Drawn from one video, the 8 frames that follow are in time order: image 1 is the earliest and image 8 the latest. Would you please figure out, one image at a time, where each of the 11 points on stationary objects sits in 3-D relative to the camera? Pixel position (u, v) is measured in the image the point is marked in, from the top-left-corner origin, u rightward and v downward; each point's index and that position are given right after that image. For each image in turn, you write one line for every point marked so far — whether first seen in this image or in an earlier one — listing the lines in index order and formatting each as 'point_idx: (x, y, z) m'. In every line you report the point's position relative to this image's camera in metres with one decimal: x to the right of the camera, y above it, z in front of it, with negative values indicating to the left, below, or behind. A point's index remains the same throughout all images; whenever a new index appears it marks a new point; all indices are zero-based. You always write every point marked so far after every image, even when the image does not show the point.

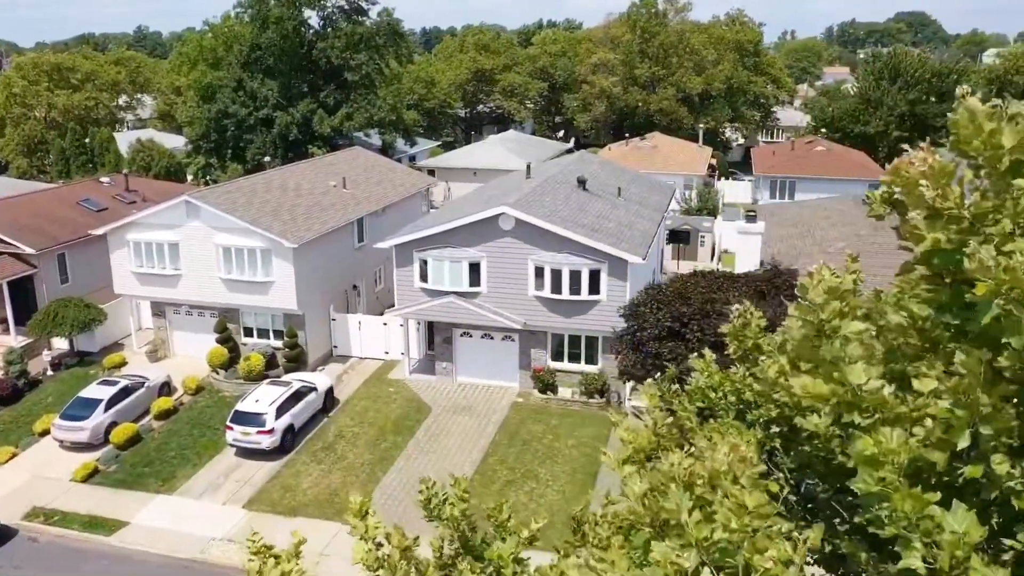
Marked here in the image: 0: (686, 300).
0: (+4.1, -0.3, +19.6) m
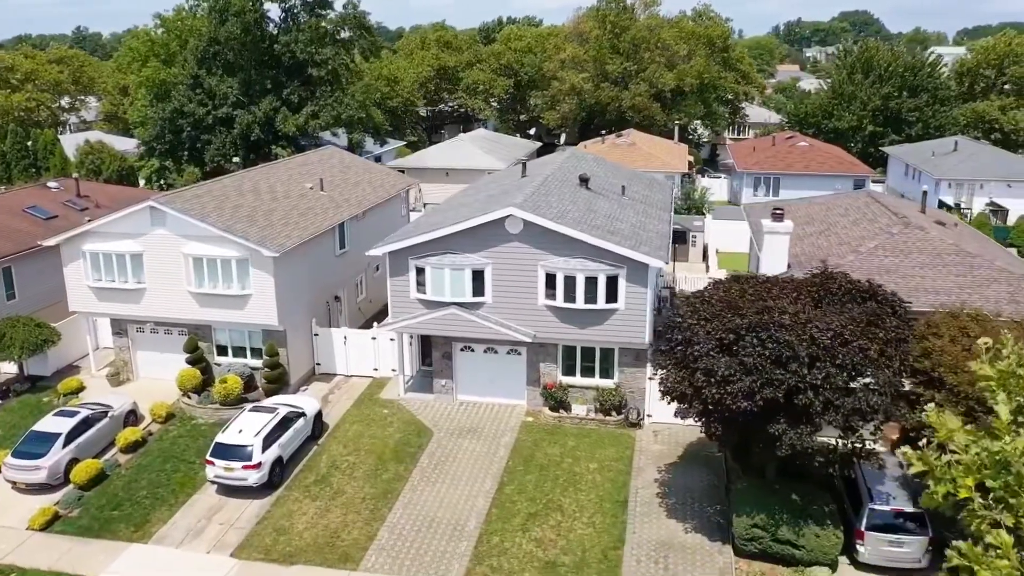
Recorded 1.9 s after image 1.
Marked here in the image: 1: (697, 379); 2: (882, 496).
0: (+4.7, -0.5, +17.5) m
1: (+3.8, -1.9, +17.1) m
2: (+8.2, -4.6, +18.6) m
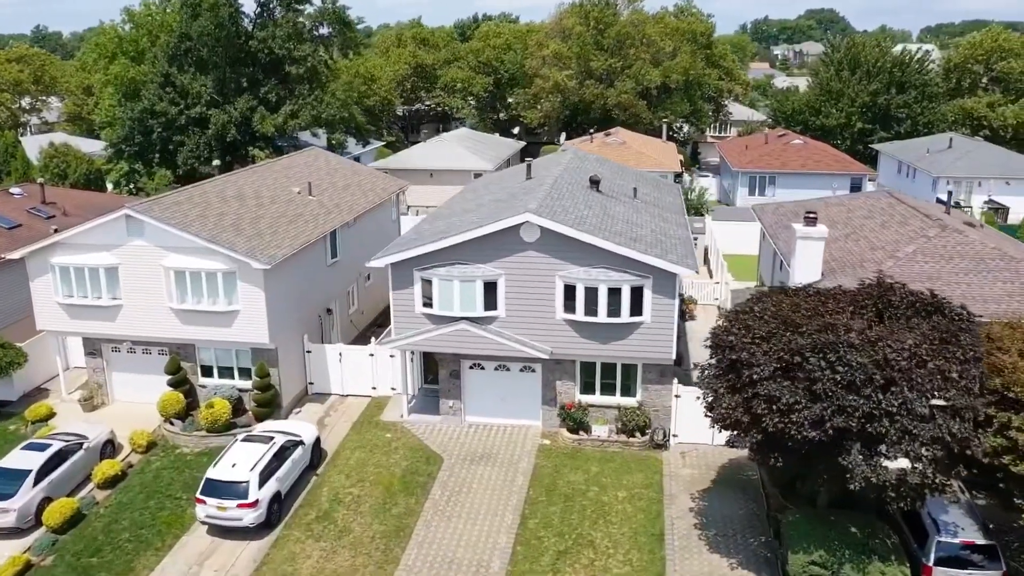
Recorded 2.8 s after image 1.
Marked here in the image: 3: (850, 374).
0: (+5.4, -0.7, +15.8) m
1: (+4.5, -2.2, +15.4) m
2: (+8.8, -4.8, +17.0) m
3: (+5.9, -1.5, +14.7) m
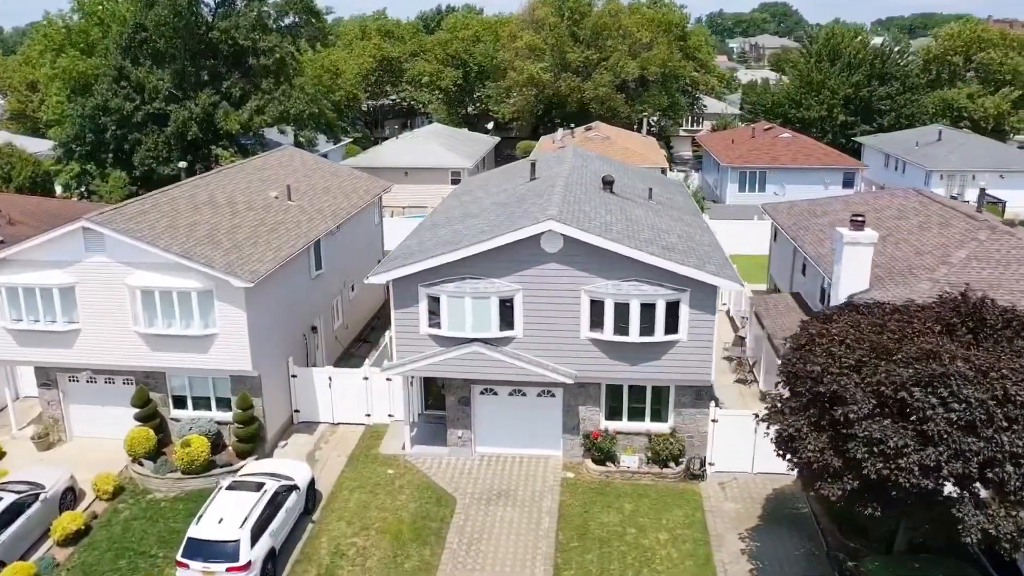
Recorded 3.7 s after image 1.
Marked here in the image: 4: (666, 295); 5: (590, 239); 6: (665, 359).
0: (+6.2, -1.1, +13.5) m
1: (+5.3, -2.5, +13.1) m
2: (+9.6, -5.1, +14.9) m
3: (+6.7, -1.8, +12.5) m
4: (+3.5, -0.2, +19.3) m
5: (+1.8, +1.1, +19.0) m
6: (+3.6, -1.7, +19.9) m
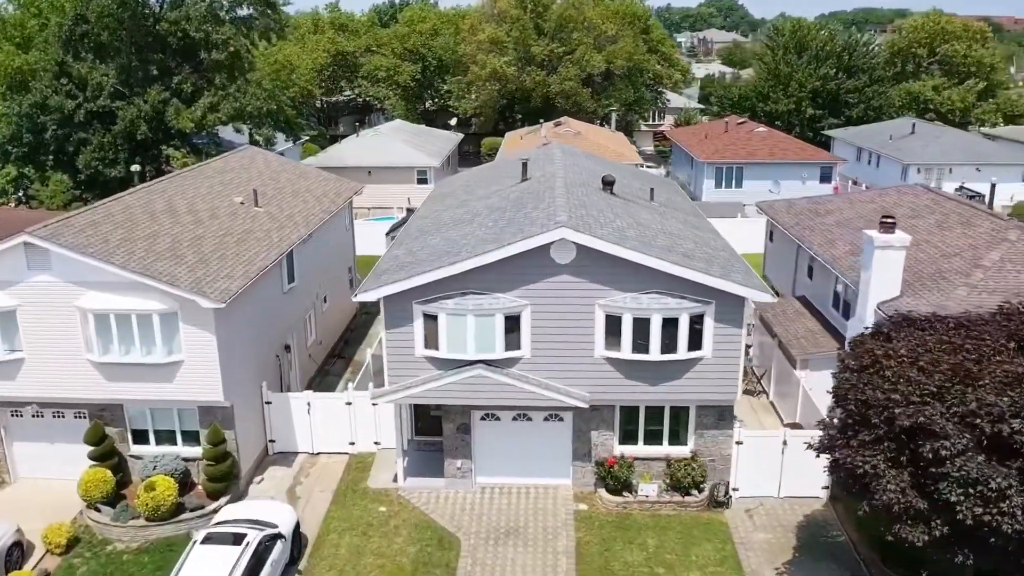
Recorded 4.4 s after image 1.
0: (+6.7, -1.3, +11.9) m
1: (+5.9, -2.8, +11.4) m
2: (+10.1, -5.3, +13.5) m
3: (+7.3, -2.1, +10.9) m
4: (+3.7, -0.4, +17.5) m
5: (+1.9, +0.8, +17.1) m
6: (+3.8, -1.9, +18.1) m
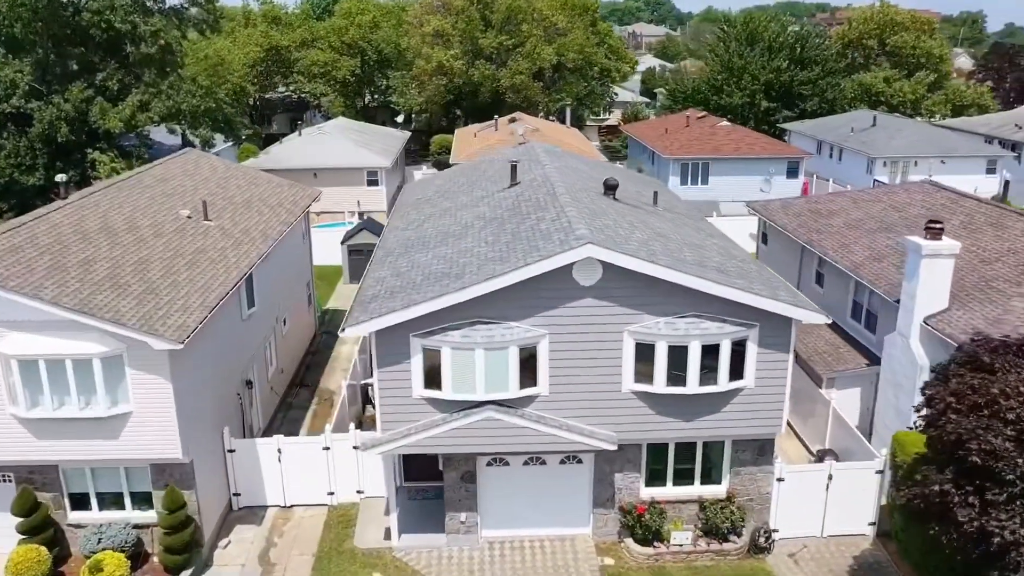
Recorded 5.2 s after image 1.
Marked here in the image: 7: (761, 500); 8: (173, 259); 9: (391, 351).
0: (+7.4, -1.7, +9.9) m
1: (+6.7, -3.2, +9.4) m
2: (+10.8, -5.5, +11.8) m
3: (+8.1, -2.4, +8.9) m
4: (+4.0, -0.8, +15.2) m
5: (+2.2, +0.4, +14.7) m
6: (+4.0, -2.3, +15.9) m
7: (+5.0, -4.3, +17.0) m
8: (-7.3, +0.6, +18.2) m
9: (-2.2, -1.1, +15.2) m
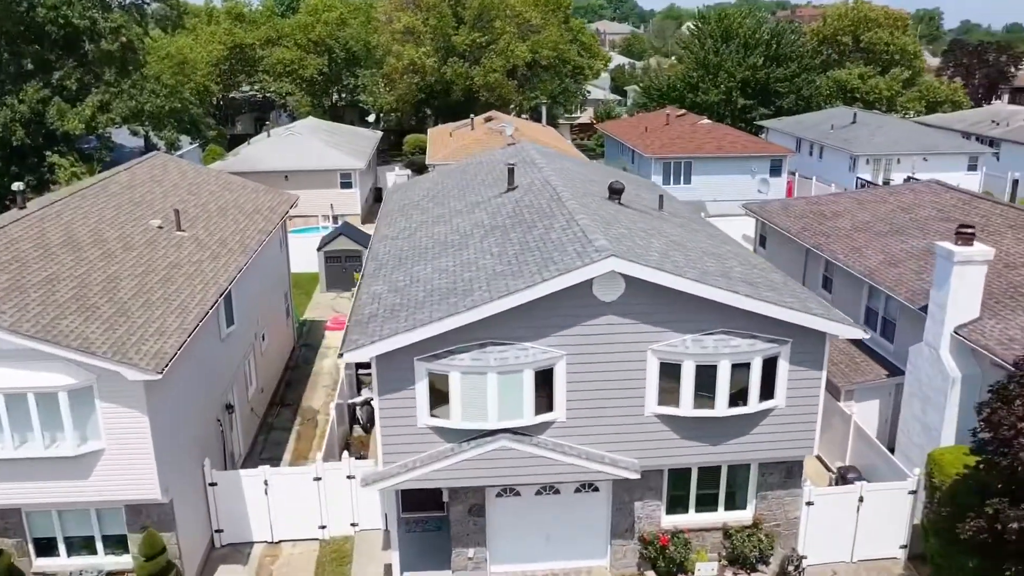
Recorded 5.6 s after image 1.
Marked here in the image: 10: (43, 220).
0: (+7.9, -1.8, +8.9) m
1: (+7.2, -3.4, +8.3) m
2: (+11.2, -5.7, +10.9) m
3: (+8.6, -2.6, +8.0) m
4: (+4.2, -1.0, +14.1) m
5: (+2.4, +0.1, +13.5) m
6: (+4.3, -2.5, +14.7) m
7: (+5.2, -4.5, +15.9) m
8: (-7.2, +0.3, +16.6) m
9: (-1.9, -1.4, +13.8) m
10: (-9.8, +1.4, +17.5) m
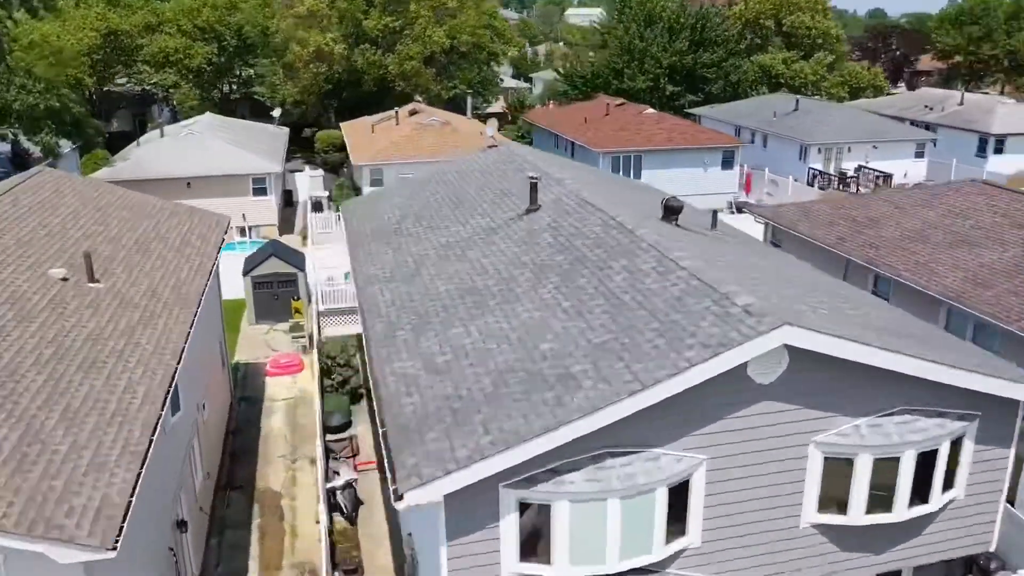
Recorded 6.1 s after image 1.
0: (+9.9, -2.5, +5.8) m
1: (+9.3, -4.1, +5.2) m
2: (+13.1, -6.1, +8.4) m
3: (+10.8, -3.2, +5.0) m
4: (+5.5, -1.8, +10.5) m
5: (+3.8, -0.7, +9.6) m
6: (+5.6, -3.3, +11.2) m
7: (+6.5, -5.2, +12.5) m
8: (-6.2, -1.0, +11.5) m
9: (-0.5, -2.5, +9.4) m
10: (-8.9, 0.0, +12.0) m
